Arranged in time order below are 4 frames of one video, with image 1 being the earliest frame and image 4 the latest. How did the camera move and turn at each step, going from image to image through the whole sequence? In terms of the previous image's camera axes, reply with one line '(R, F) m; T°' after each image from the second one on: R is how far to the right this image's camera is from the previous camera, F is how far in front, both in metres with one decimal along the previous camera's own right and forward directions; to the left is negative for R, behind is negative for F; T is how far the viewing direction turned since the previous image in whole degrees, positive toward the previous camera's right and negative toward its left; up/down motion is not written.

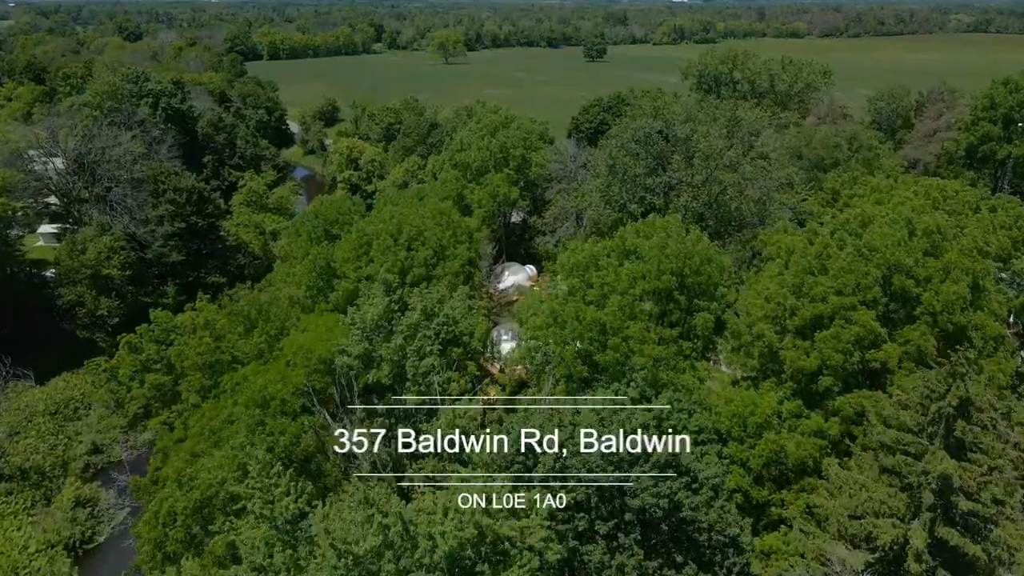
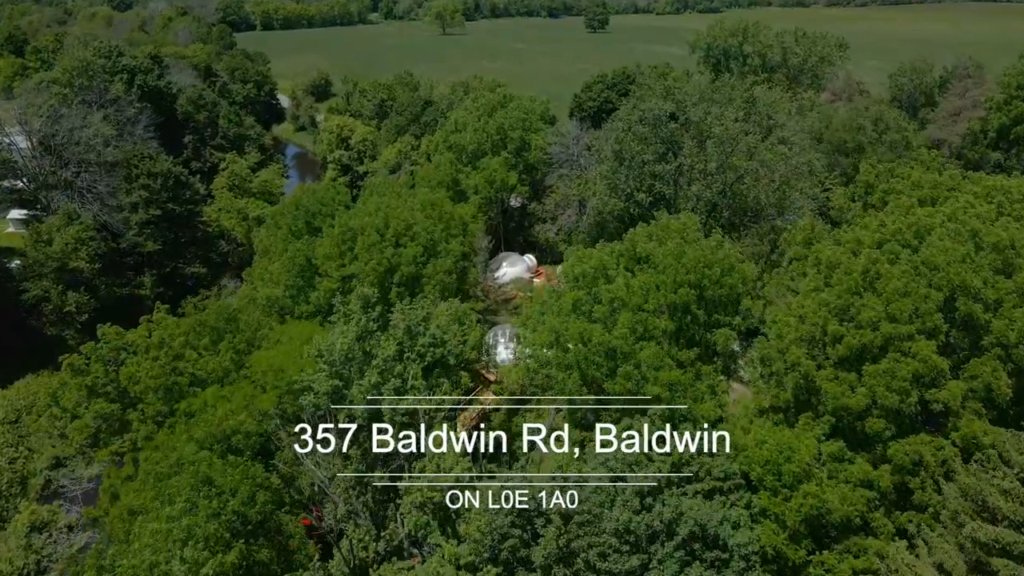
(+0.1, +3.5) m; 0°
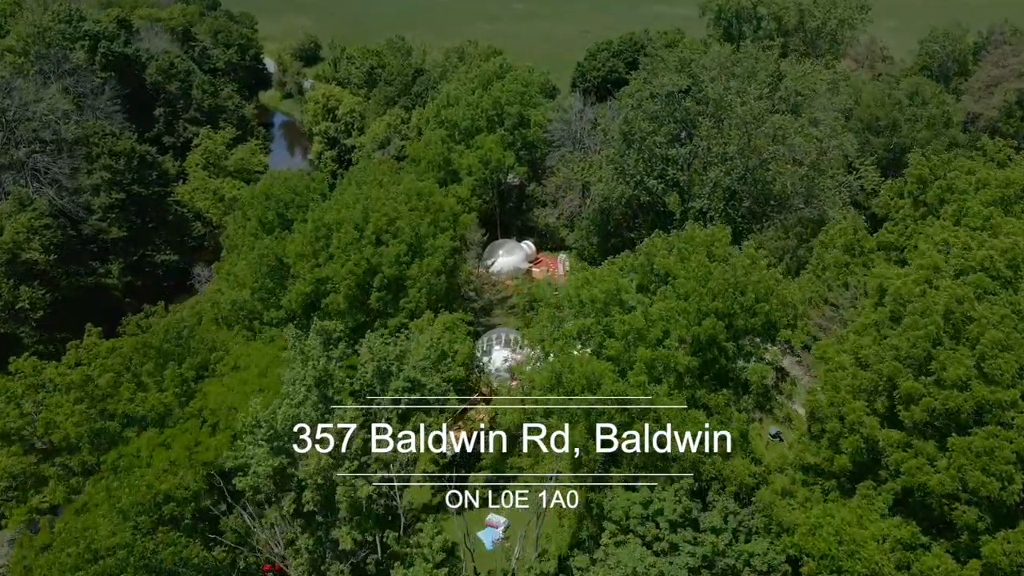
(+0.2, +4.3) m; 0°
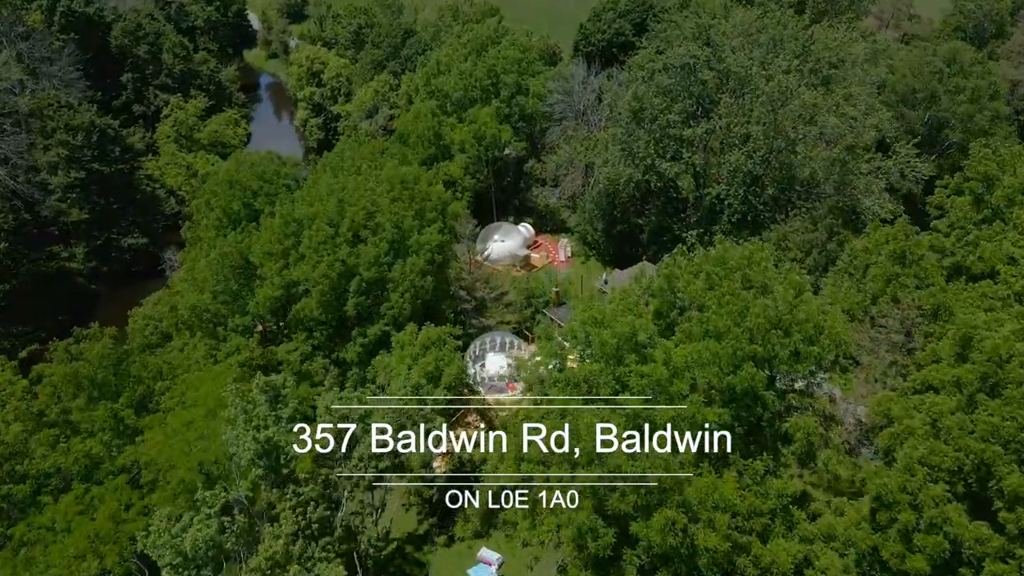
(+0.2, +3.9) m; 0°
